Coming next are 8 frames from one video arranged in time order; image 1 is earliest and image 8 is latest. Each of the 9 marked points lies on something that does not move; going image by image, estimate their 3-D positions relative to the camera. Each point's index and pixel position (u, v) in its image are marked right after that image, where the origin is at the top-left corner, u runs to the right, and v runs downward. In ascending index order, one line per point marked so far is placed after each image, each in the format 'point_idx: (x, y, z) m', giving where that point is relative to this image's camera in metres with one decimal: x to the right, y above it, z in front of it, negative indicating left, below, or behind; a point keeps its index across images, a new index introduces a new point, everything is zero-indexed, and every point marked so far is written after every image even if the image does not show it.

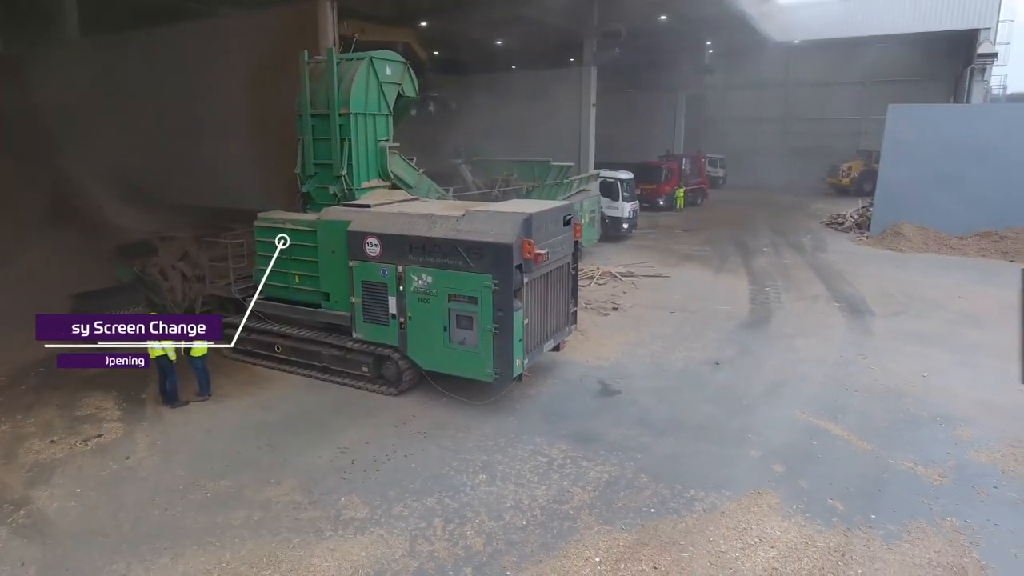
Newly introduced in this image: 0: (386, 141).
0: (-1.8, +2.1, +9.4) m
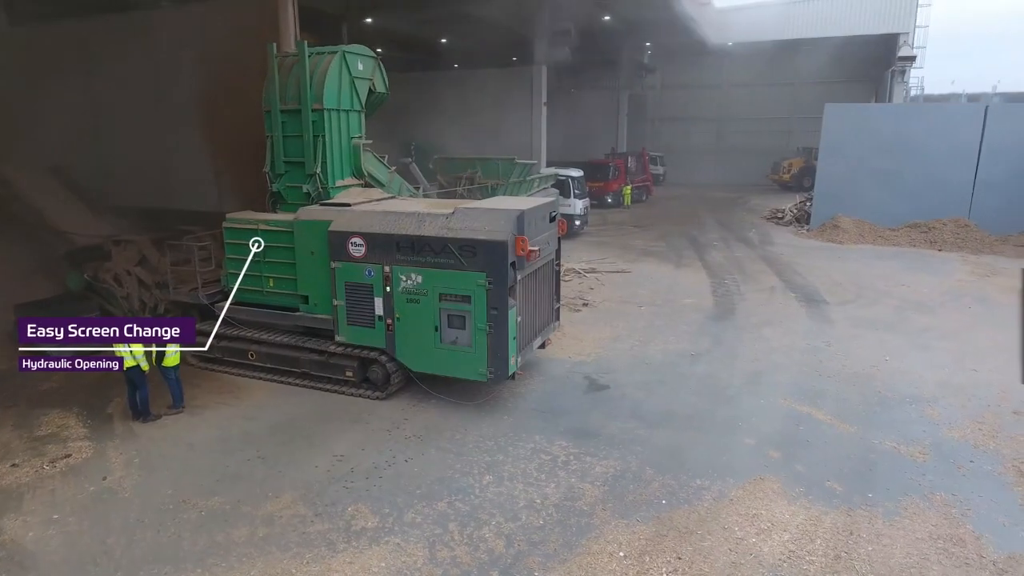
0: (-2.1, +2.0, +9.2) m
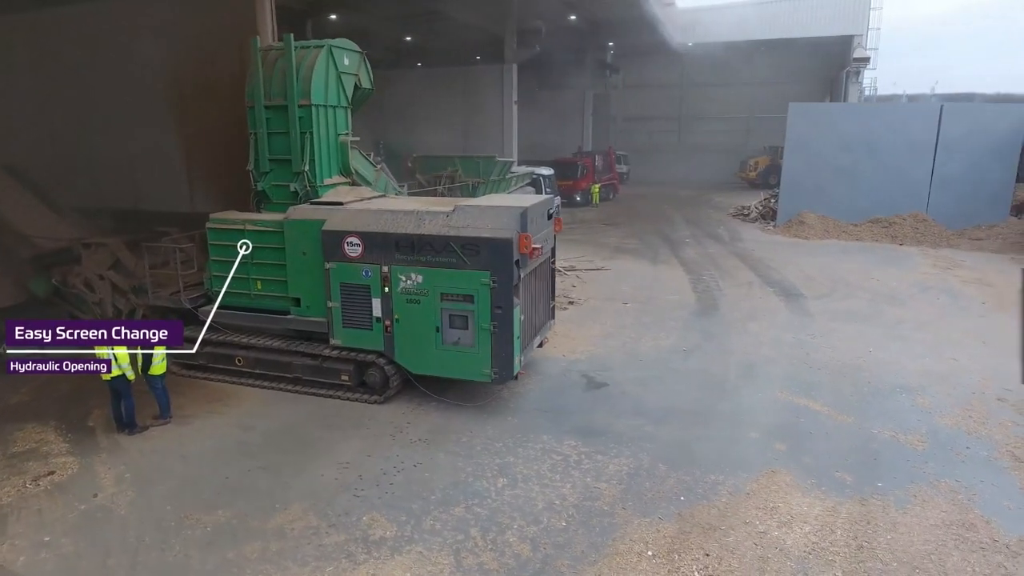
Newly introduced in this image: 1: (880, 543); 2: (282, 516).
0: (-2.2, +2.0, +8.9) m
1: (+3.0, -2.1, +5.4) m
2: (-2.0, -1.9, +5.7) m
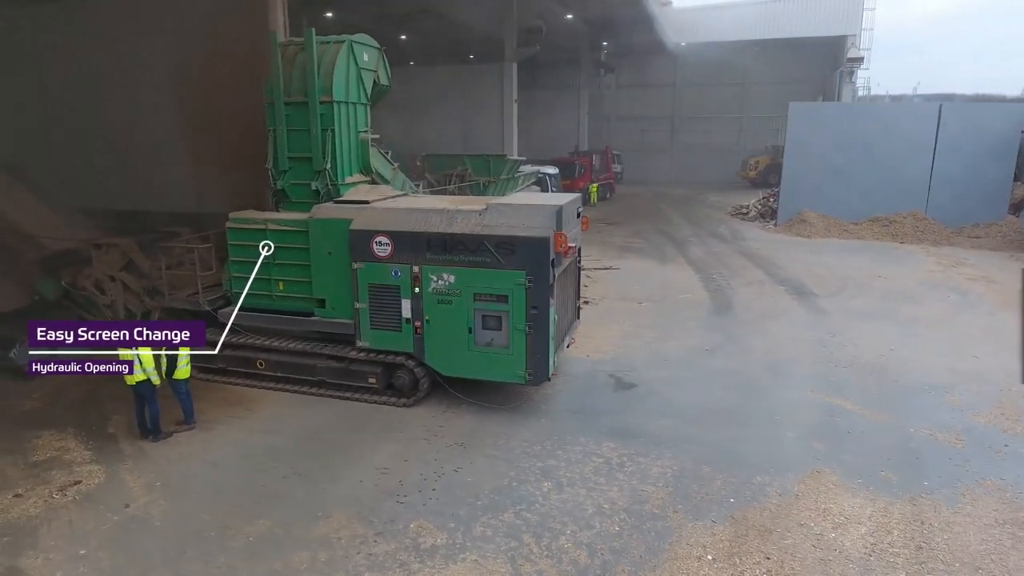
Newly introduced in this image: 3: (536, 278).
0: (-1.9, +2.0, +8.7) m
1: (+3.4, -2.0, +5.3) m
2: (-1.5, -2.0, +5.5) m
3: (+0.3, +0.1, +6.9) m
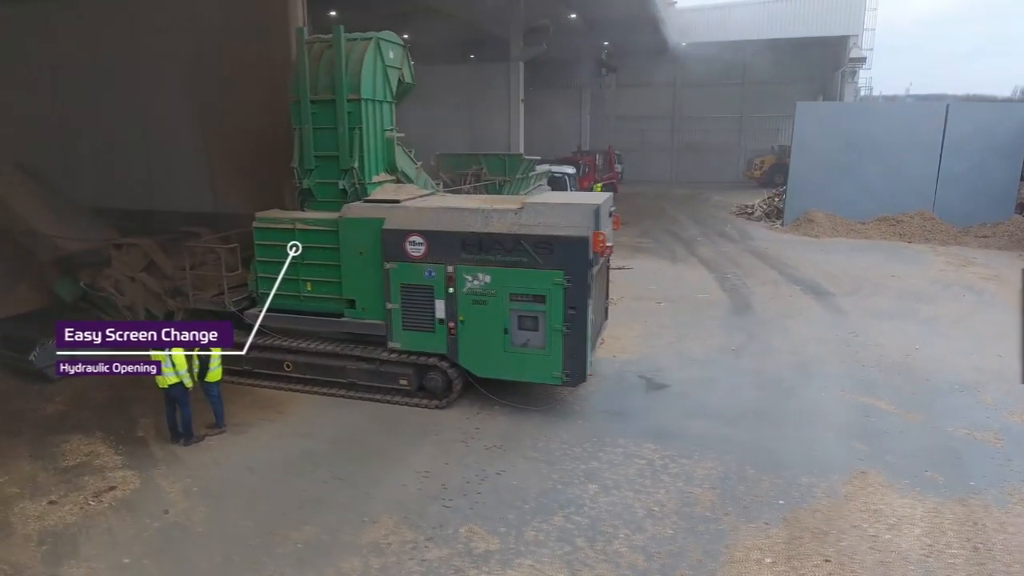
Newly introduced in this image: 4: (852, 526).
0: (-1.5, +2.0, +8.6) m
1: (+3.8, -2.0, +5.3) m
2: (-1.1, -2.0, +5.4) m
3: (+0.6, +0.1, +6.8) m
4: (+2.8, -2.0, +5.5) m
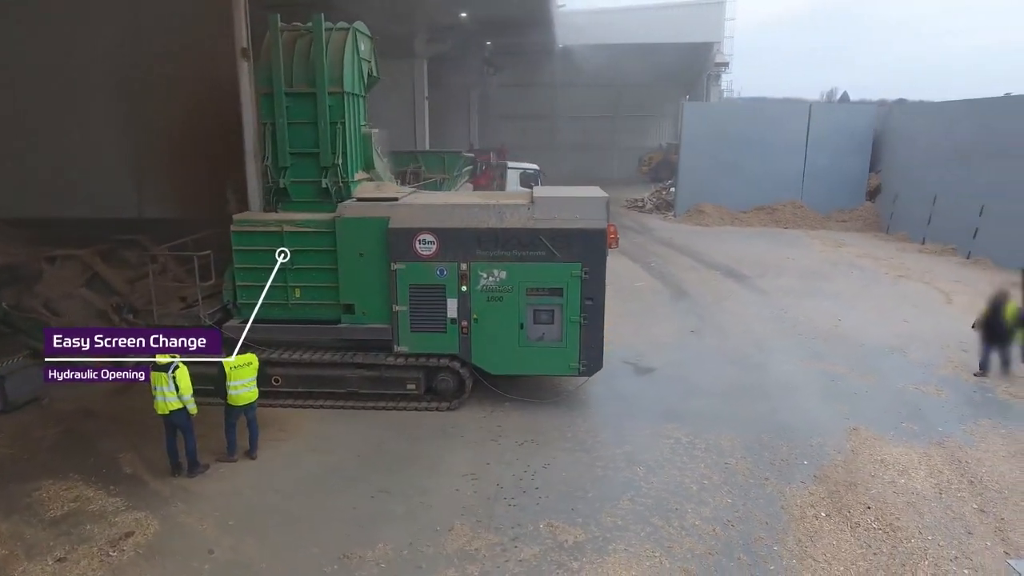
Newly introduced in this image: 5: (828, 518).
0: (-1.8, +2.0, +8.2) m
1: (+4.4, -1.8, +6.2) m
2: (-0.5, -1.9, +5.2) m
3: (+0.8, +0.2, +7.0) m
4: (+3.3, -1.7, +6.2) m
5: (+2.6, -1.9, +5.6) m
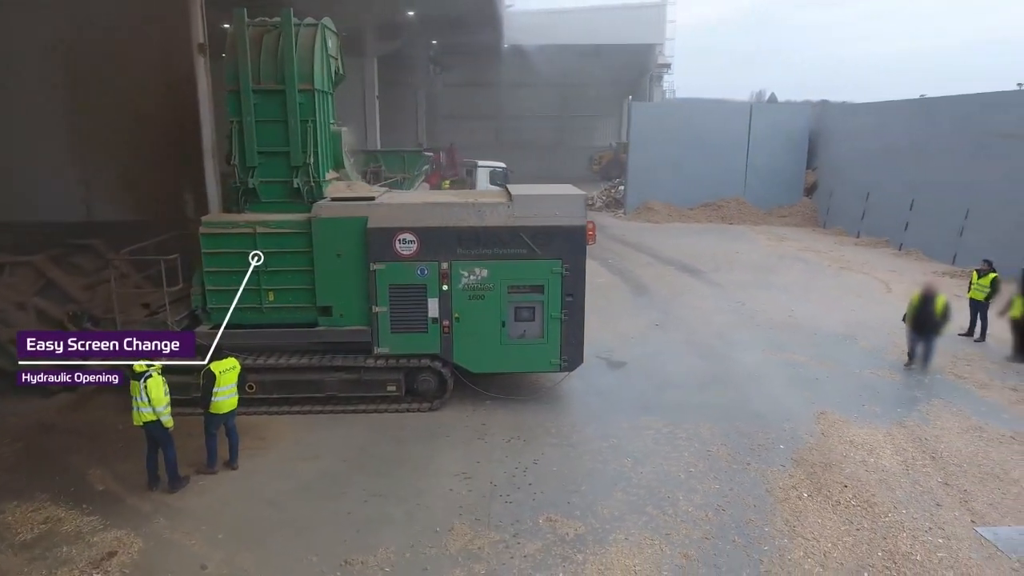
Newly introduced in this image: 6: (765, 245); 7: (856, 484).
0: (-2.1, +1.9, +8.0) m
1: (+4.3, -1.6, +6.7) m
2: (-0.5, -1.9, +5.2) m
3: (+0.6, +0.2, +7.0) m
4: (+3.2, -1.7, +6.6) m
5: (+2.6, -1.8, +5.8) m
6: (+6.2, +1.0, +16.3) m
7: (+3.1, -1.8, +6.1) m
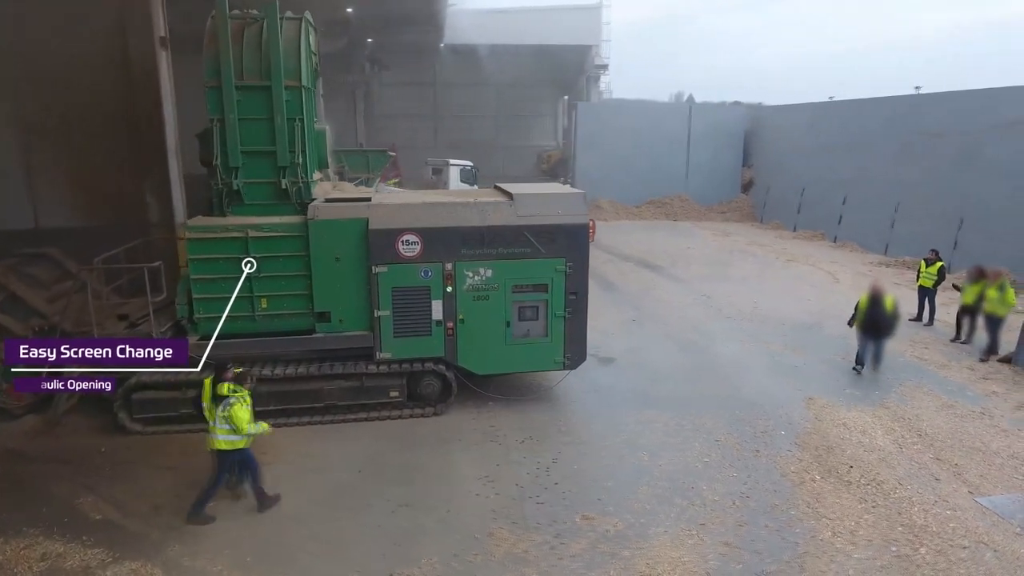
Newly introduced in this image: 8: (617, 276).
0: (-2.2, +1.9, +7.7) m
1: (+4.4, -1.5, +7.1) m
2: (-0.1, -1.9, +5.1) m
3: (+0.7, +0.3, +7.0) m
4: (+3.4, -1.5, +6.9) m
5: (+2.8, -1.7, +6.1) m
6: (+5.1, +1.2, +16.9) m
7: (+3.3, -1.7, +6.4) m
8: (+2.0, +0.2, +13.2) m
